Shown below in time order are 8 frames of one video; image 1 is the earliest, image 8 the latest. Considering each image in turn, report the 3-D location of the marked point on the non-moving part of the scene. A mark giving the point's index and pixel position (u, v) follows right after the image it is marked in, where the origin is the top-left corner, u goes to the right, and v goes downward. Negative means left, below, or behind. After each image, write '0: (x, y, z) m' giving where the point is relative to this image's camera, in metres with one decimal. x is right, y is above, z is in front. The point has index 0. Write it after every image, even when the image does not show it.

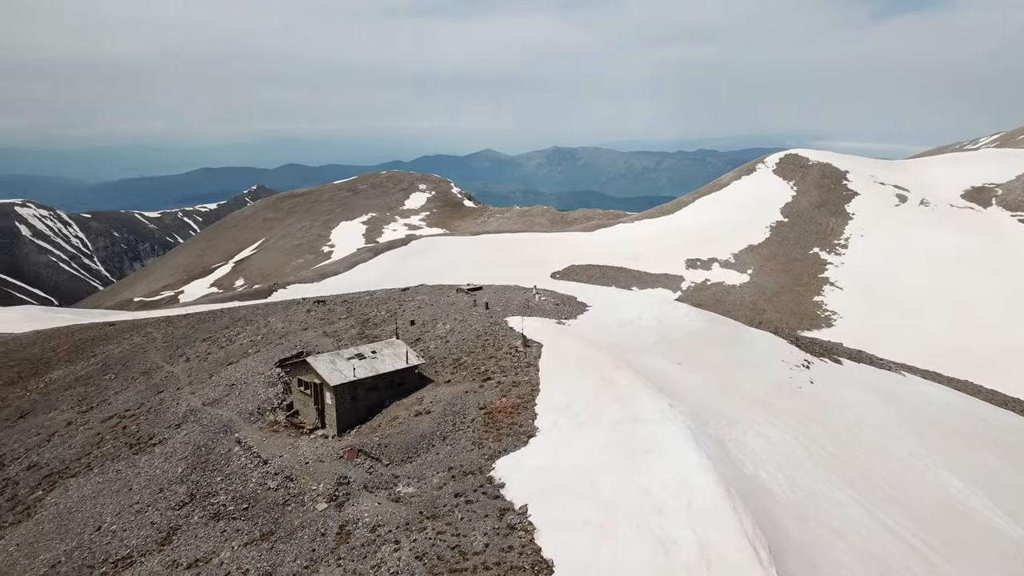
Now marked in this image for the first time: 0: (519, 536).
0: (+0.2, -6.0, +19.7) m
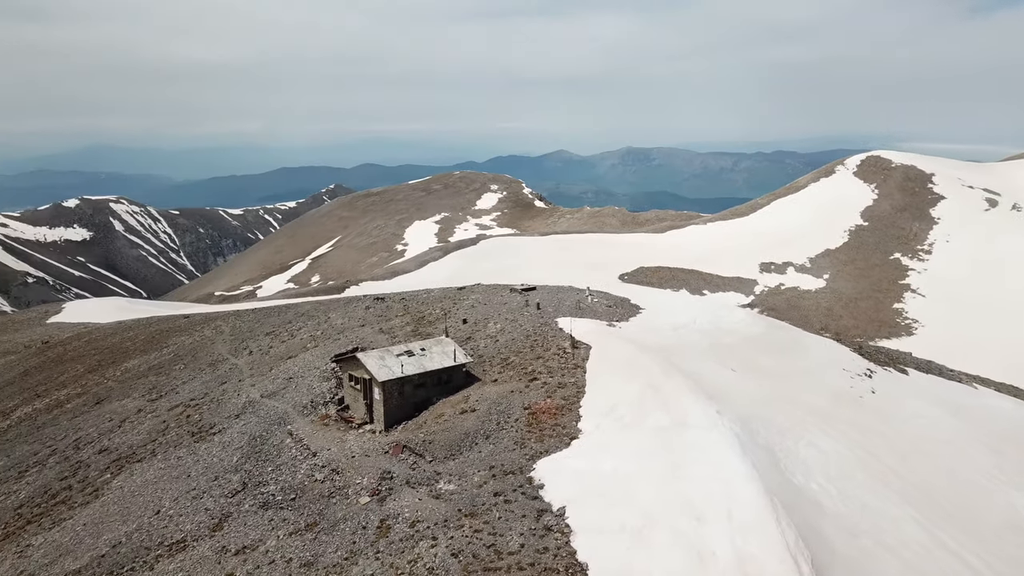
0: (+1.1, -6.1, +19.6) m
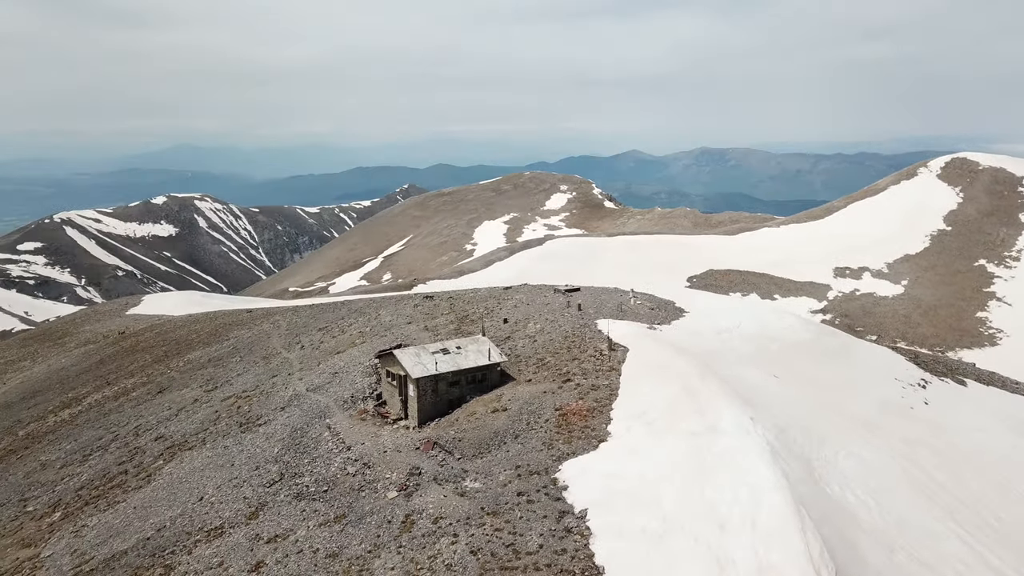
0: (+1.5, -6.1, +19.5) m
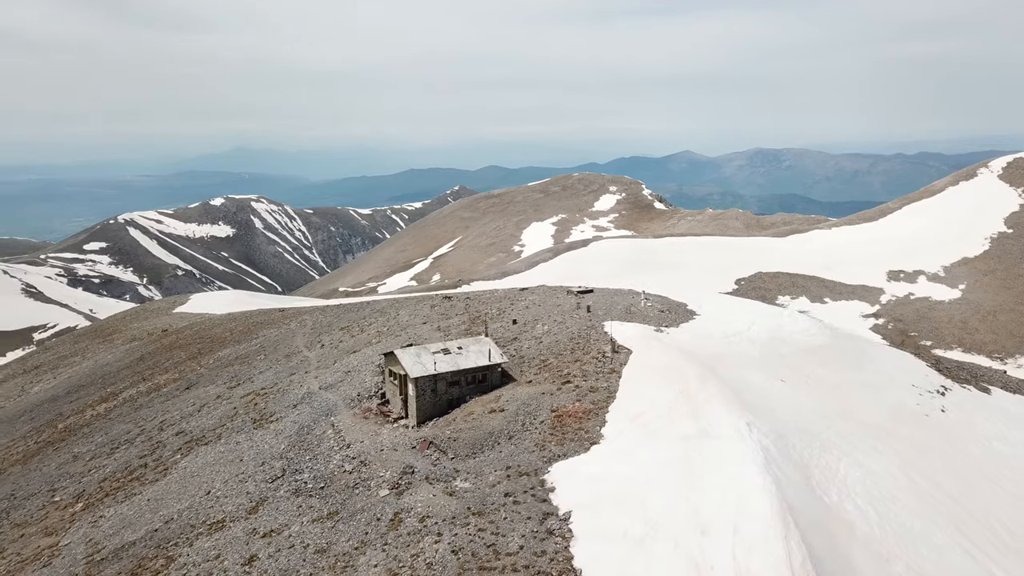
0: (+1.0, -6.1, +19.5) m
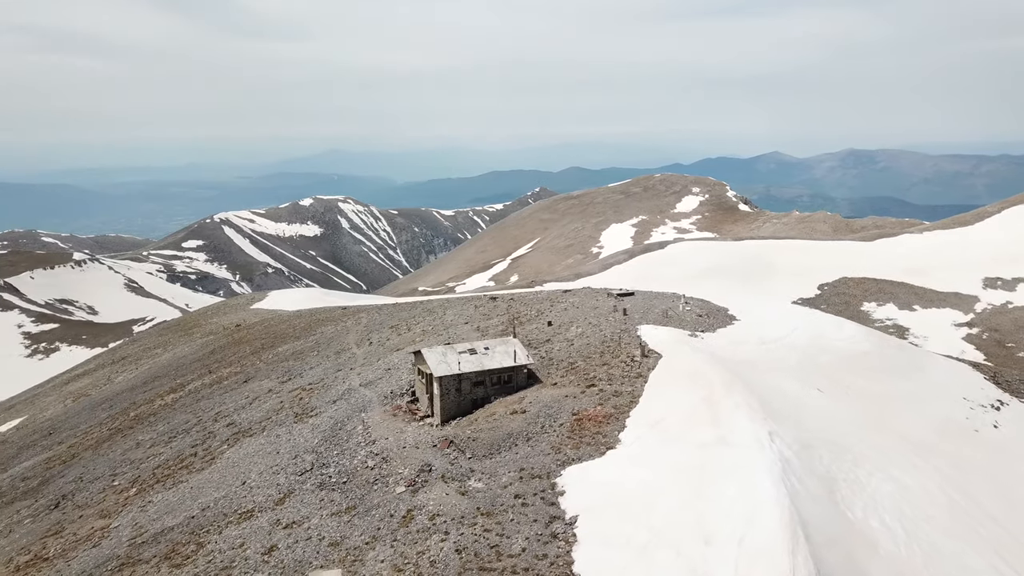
0: (+1.1, -6.2, +19.3) m
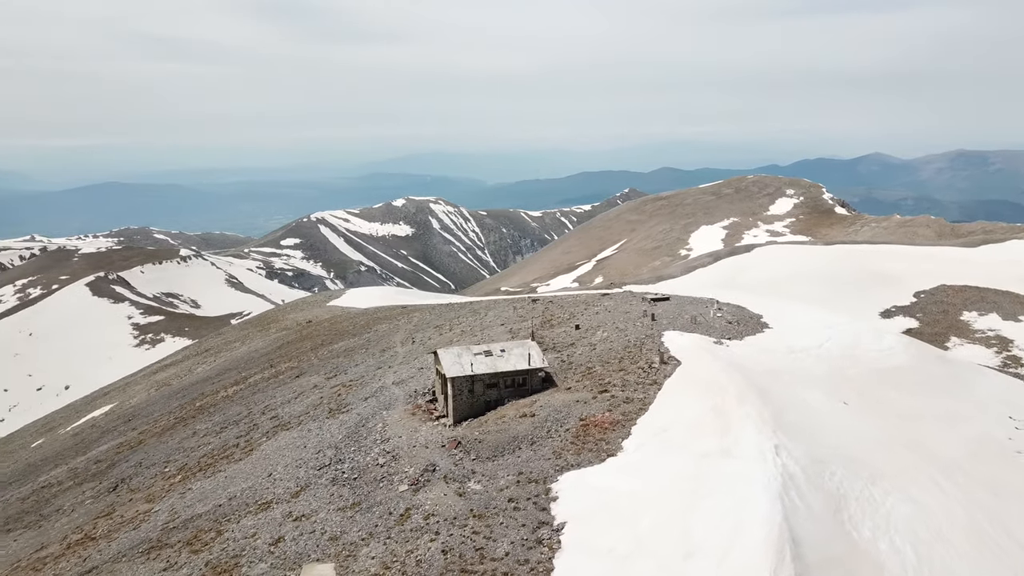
0: (+0.7, -6.3, +19.2) m
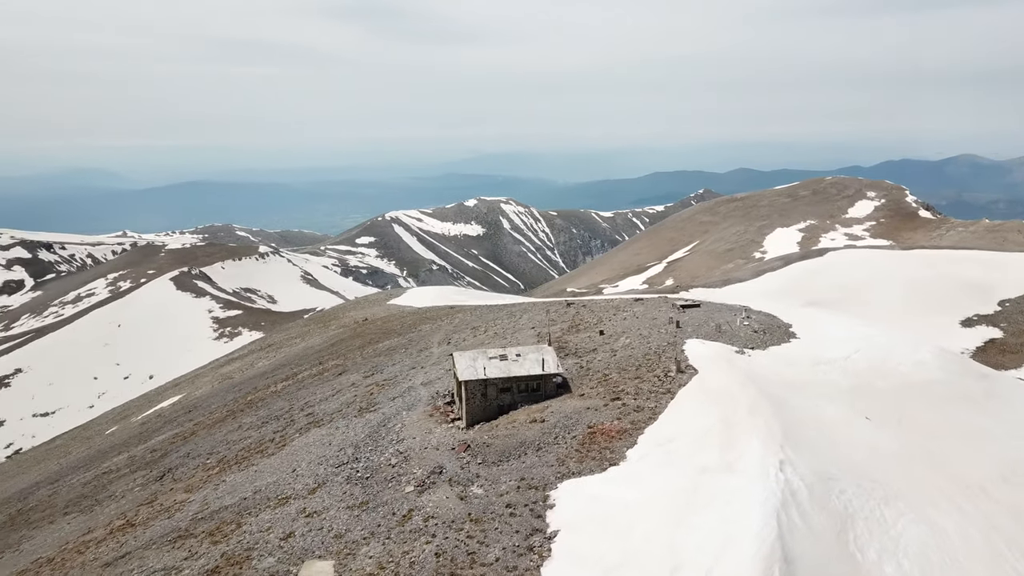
0: (+0.4, -6.4, +19.2) m
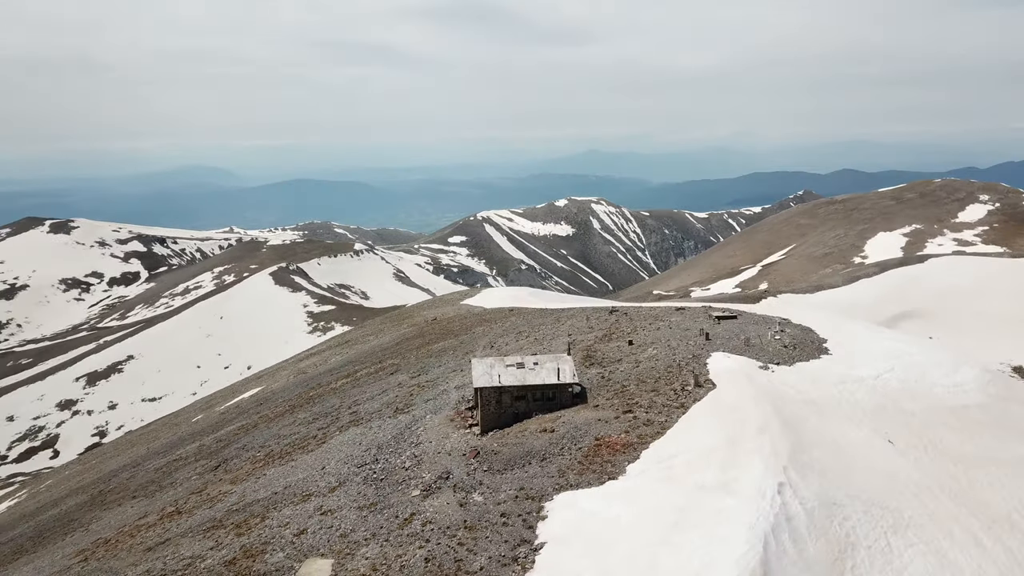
0: (0.0, -6.7, +19.2) m
